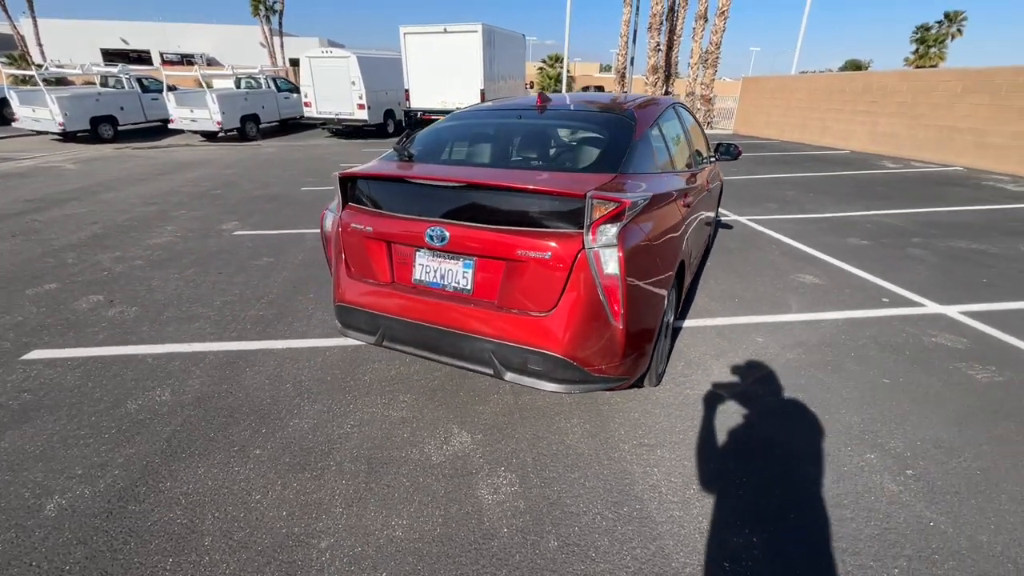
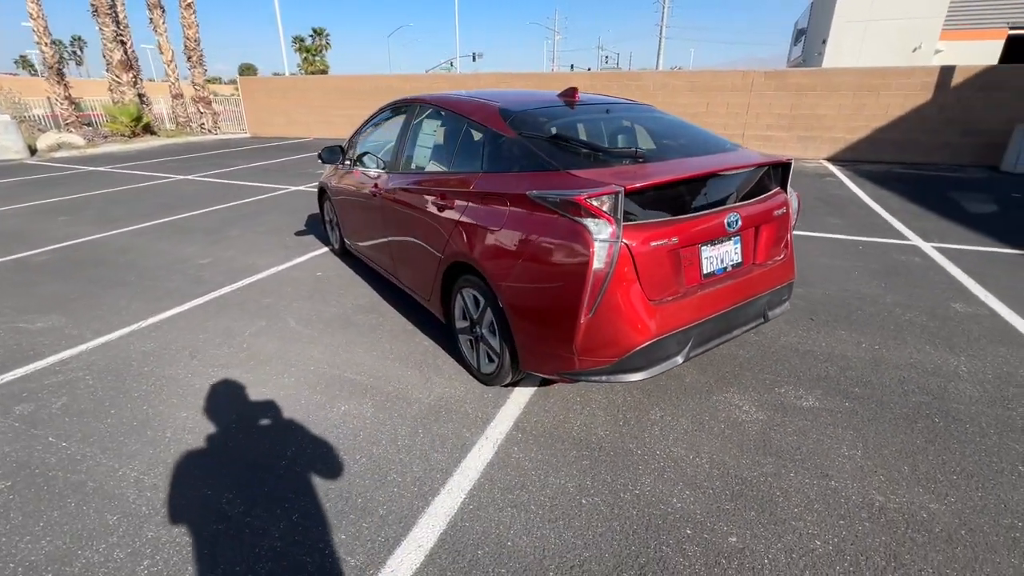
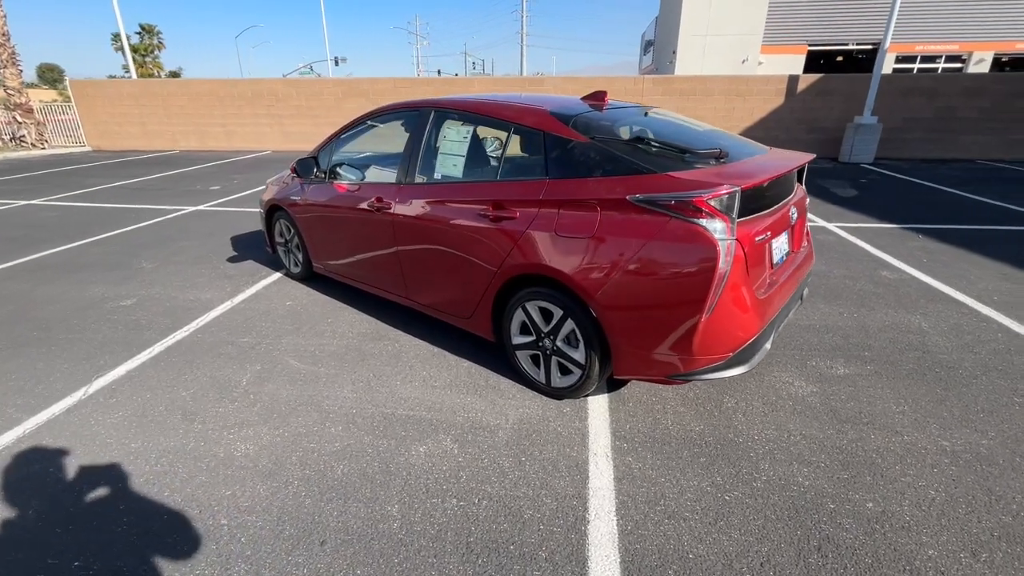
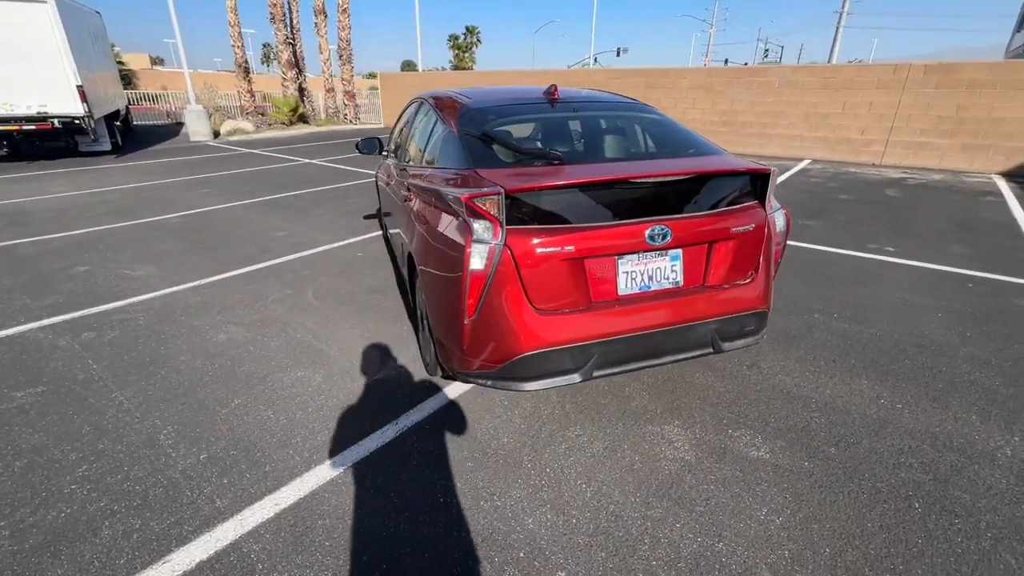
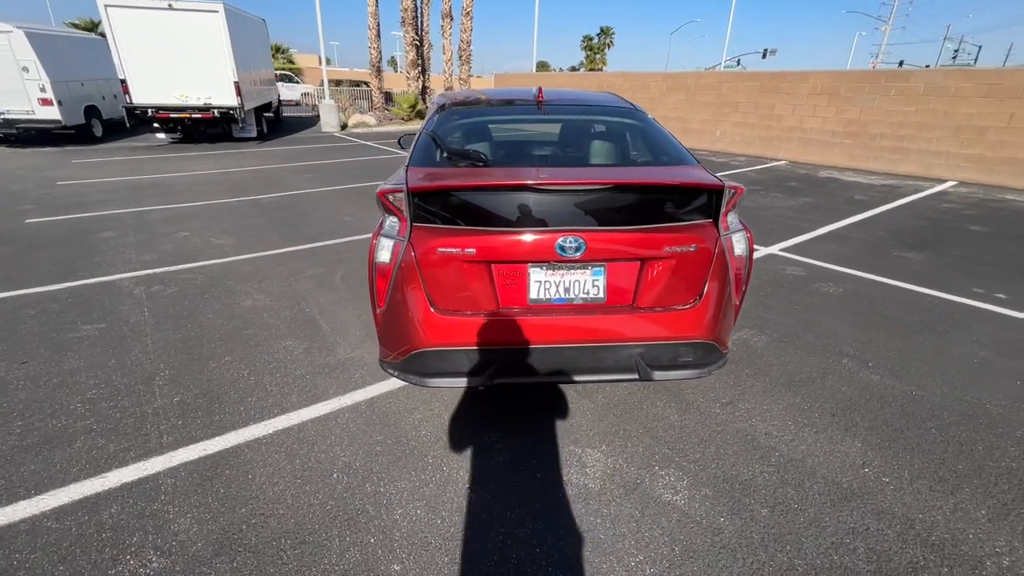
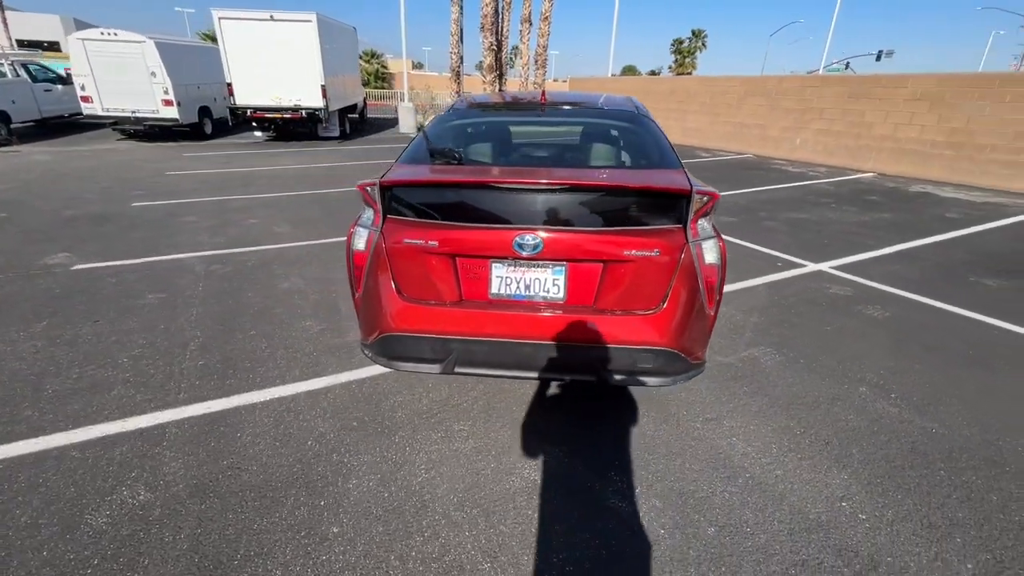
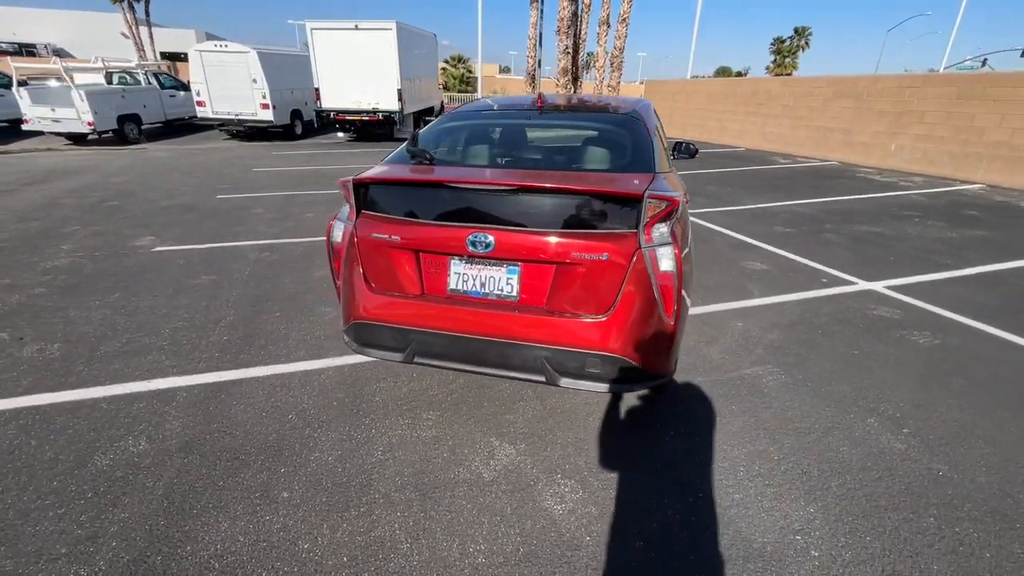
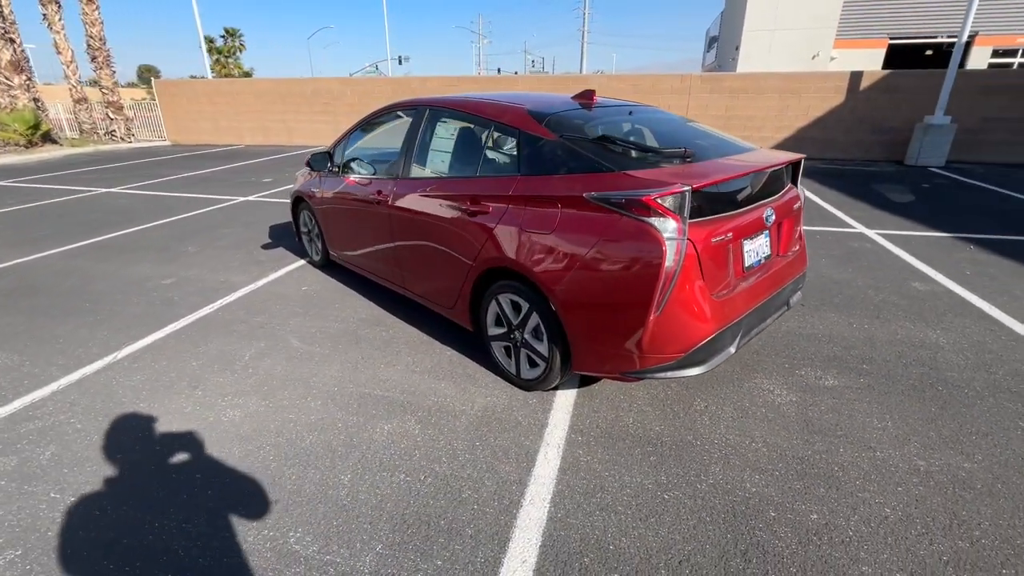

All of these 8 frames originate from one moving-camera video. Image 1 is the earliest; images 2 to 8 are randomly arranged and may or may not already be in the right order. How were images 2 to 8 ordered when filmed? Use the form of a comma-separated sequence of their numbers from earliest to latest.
7, 6, 5, 4, 2, 8, 3
